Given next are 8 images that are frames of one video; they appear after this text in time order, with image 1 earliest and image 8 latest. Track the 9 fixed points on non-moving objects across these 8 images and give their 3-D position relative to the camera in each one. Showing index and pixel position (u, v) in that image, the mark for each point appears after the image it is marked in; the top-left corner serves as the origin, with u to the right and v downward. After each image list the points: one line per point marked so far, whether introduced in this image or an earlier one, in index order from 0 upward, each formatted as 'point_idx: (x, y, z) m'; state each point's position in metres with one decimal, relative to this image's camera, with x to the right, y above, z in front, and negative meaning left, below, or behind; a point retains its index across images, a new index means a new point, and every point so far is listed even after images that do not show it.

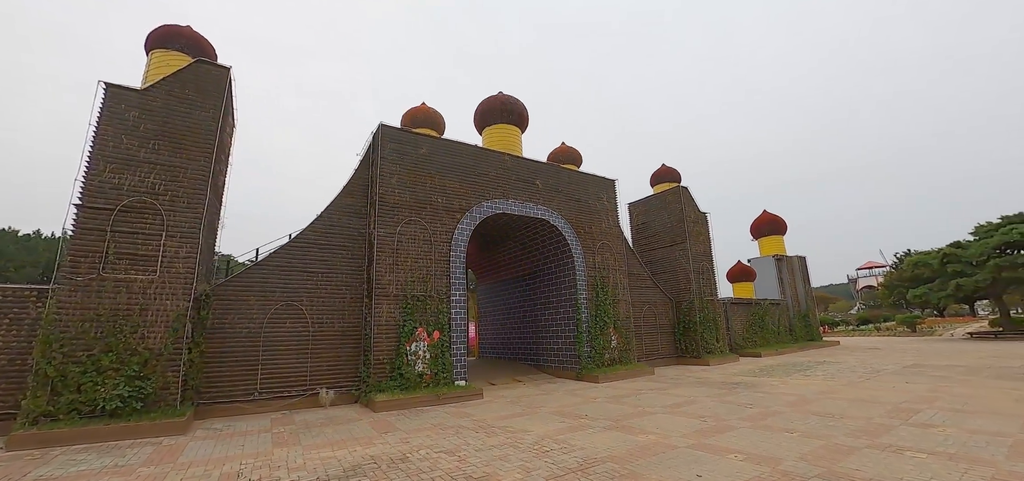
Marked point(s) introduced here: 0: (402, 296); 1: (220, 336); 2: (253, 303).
0: (-2.0, -1.0, +7.6) m
1: (-4.7, -1.6, +6.6) m
2: (-4.4, -1.1, +6.9) m
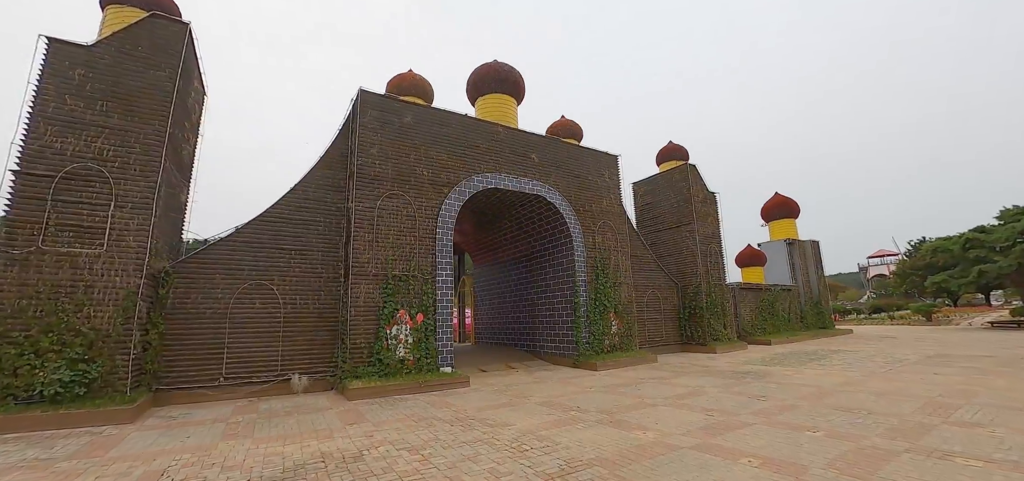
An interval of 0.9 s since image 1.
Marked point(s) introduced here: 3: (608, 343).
0: (-2.2, -0.6, +7.0) m
1: (-4.9, -1.2, +6.1) m
2: (-4.6, -0.7, +6.4) m
3: (+2.2, -2.4, +9.4) m
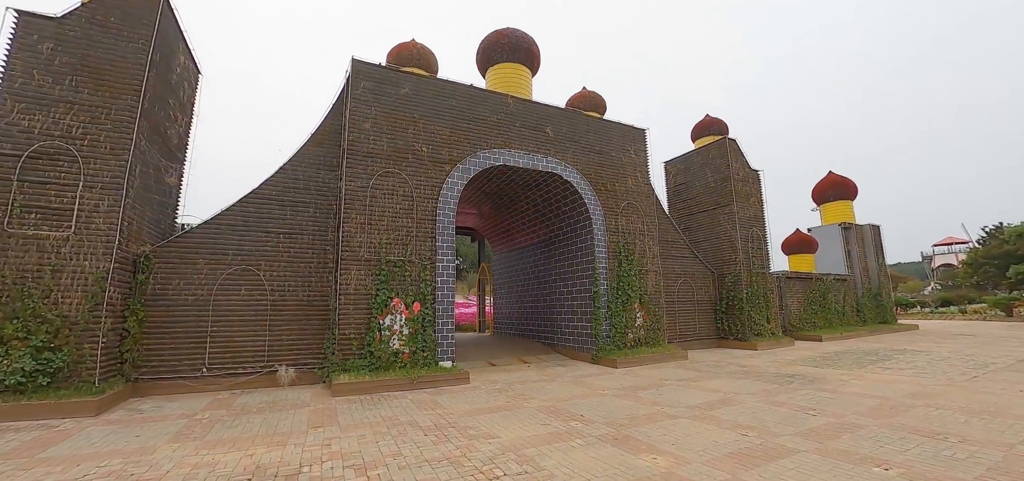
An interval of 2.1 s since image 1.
0: (-2.2, -0.3, +6.4) m
1: (-4.9, -0.9, +5.7) m
2: (-4.6, -0.4, +6.0) m
3: (+2.5, -2.0, +8.5) m
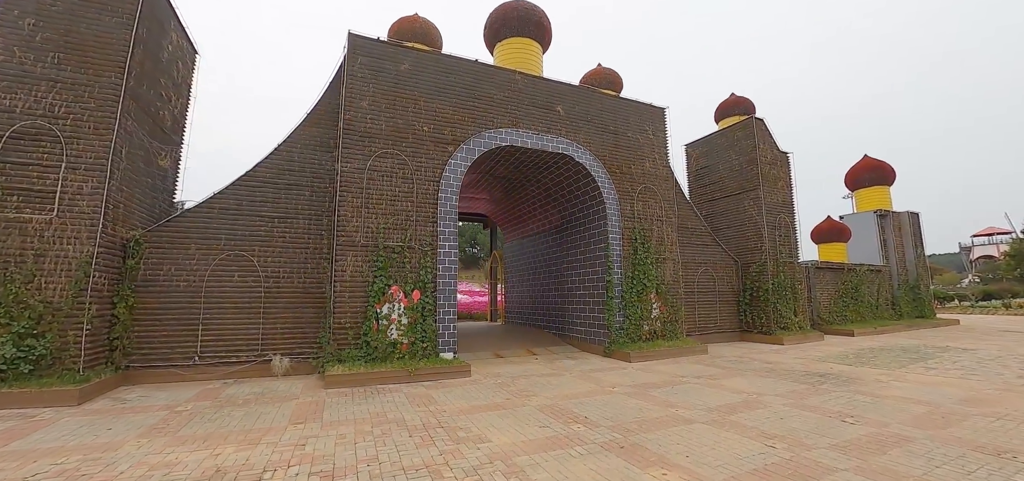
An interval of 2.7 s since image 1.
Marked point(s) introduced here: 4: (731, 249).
0: (-2.1, -0.1, +6.1) m
1: (-4.9, -0.7, +5.6) m
2: (-4.5, -0.2, +5.8) m
3: (+2.6, -1.7, +8.0) m
4: (+5.7, -0.2, +10.7) m
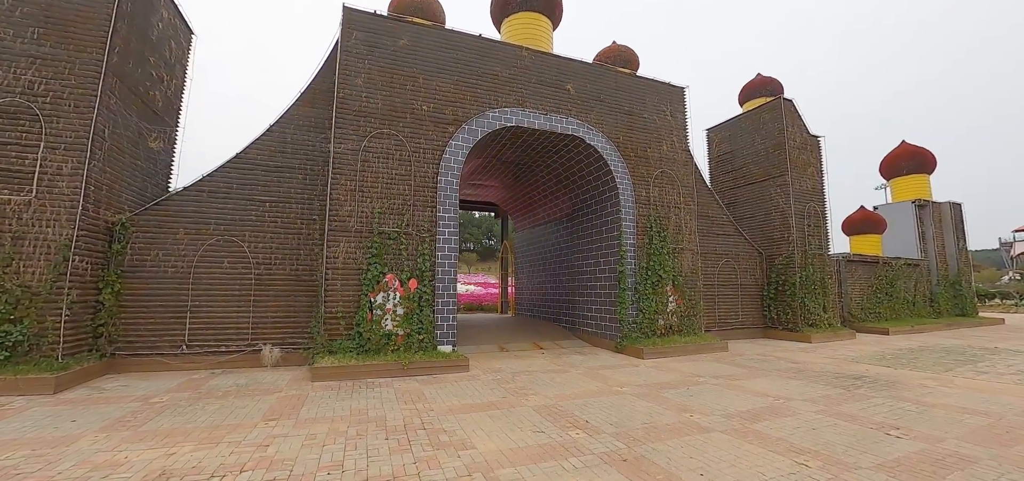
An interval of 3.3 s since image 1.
0: (-2.0, +0.1, +5.7) m
1: (-4.9, -0.5, +5.3) m
2: (-4.5, 0.0, +5.5) m
3: (+2.8, -1.5, +7.5) m
4: (+6.0, 0.0, +10.0) m
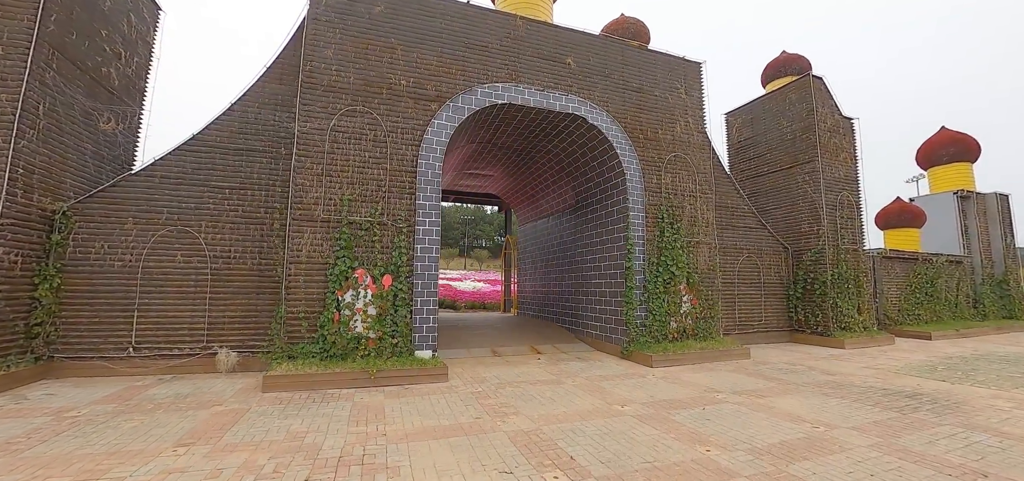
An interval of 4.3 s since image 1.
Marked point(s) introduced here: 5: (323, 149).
0: (-2.2, +0.2, +5.1) m
1: (-5.0, -0.4, +4.8) m
2: (-4.6, +0.2, +5.0) m
3: (+2.7, -1.4, +6.7) m
4: (+6.0, +0.2, +9.1) m
5: (-2.4, +1.2, +5.2) m
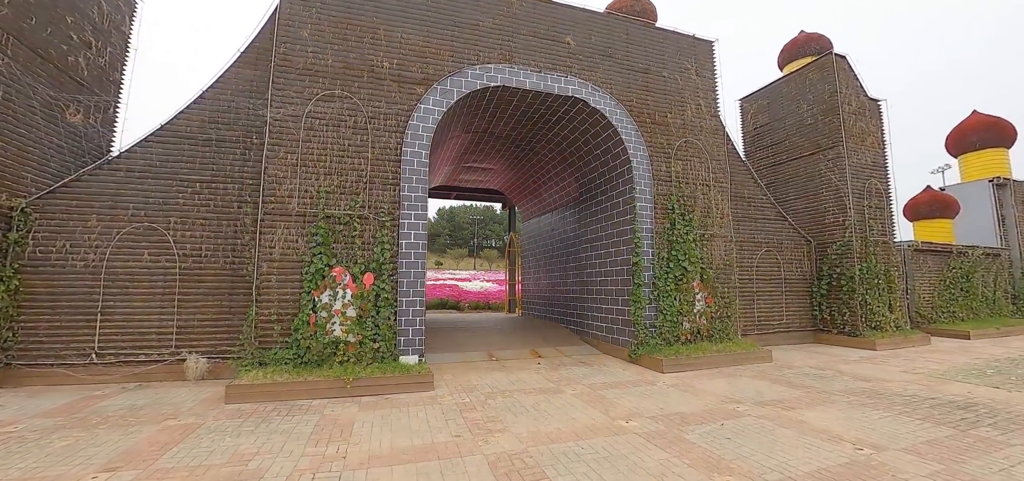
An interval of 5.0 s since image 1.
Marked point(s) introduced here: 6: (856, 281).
0: (-2.3, +0.3, +4.7) m
1: (-5.1, -0.3, +4.5) m
2: (-4.7, +0.2, +4.6) m
3: (+2.6, -1.3, +6.1) m
4: (+6.0, +0.3, +8.4) m
5: (-2.5, +1.2, +4.7) m
6: (+6.3, -0.7, +7.4) m
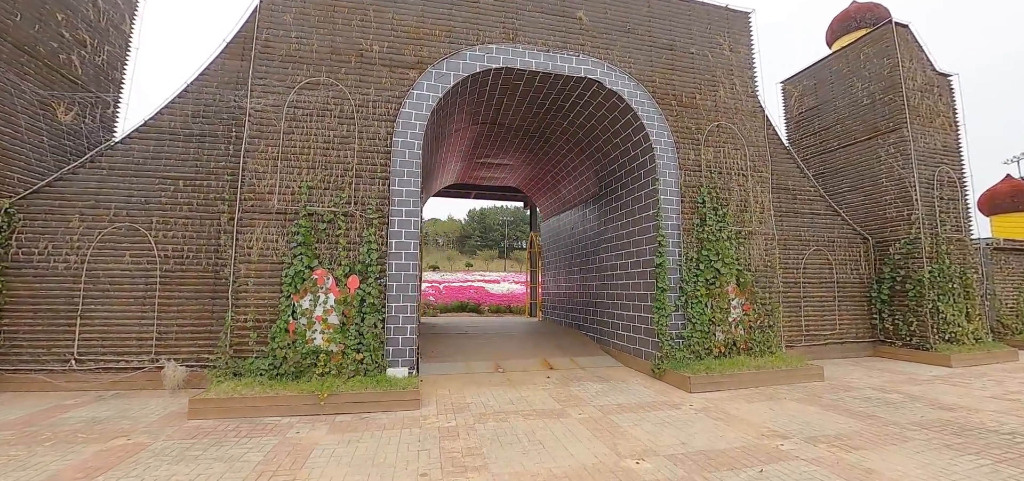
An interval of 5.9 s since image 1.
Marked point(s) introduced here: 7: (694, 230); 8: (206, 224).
0: (-2.3, +0.3, +4.3) m
1: (-5.1, -0.4, +4.3) m
2: (-4.7, +0.2, +4.4) m
3: (+2.7, -1.3, +5.4) m
4: (+6.2, +0.3, +7.4) m
5: (-2.5, +1.2, +4.4) m
6: (+6.5, -0.7, +6.4) m
7: (+2.5, +0.1, +5.5) m
8: (-3.4, +0.2, +4.6) m
